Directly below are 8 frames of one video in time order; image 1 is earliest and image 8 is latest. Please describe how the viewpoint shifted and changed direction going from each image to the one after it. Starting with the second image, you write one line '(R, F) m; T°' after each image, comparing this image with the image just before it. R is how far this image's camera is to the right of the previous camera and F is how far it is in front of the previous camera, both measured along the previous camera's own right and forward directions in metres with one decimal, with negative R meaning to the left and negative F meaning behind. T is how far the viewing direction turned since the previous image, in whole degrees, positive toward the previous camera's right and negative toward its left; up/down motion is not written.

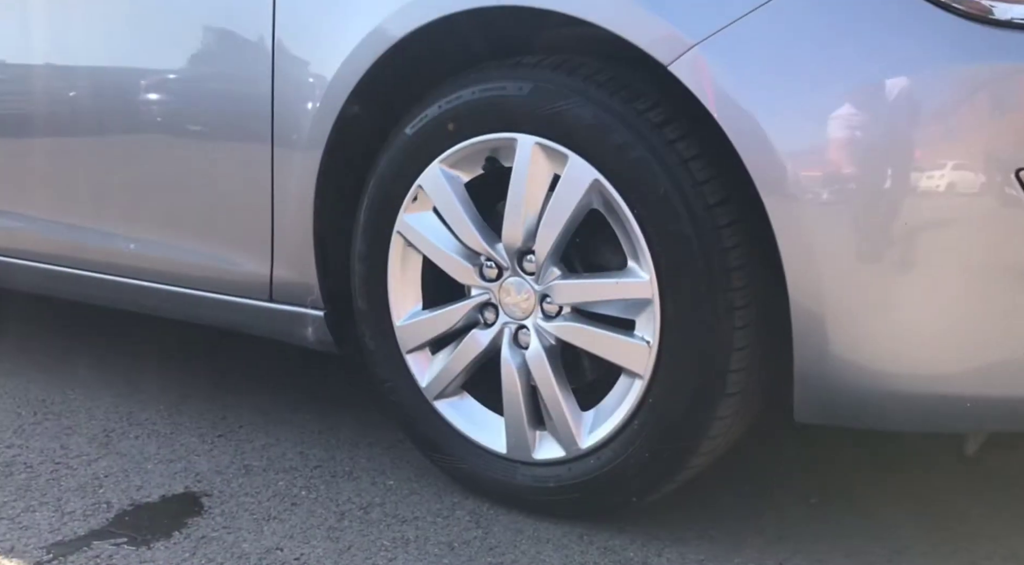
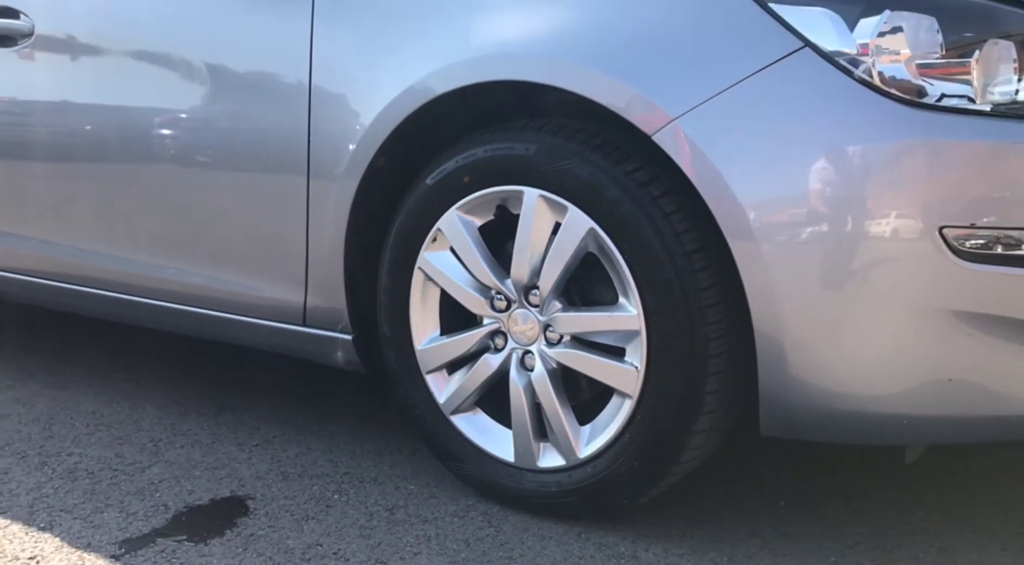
(0.0, -0.3) m; 0°
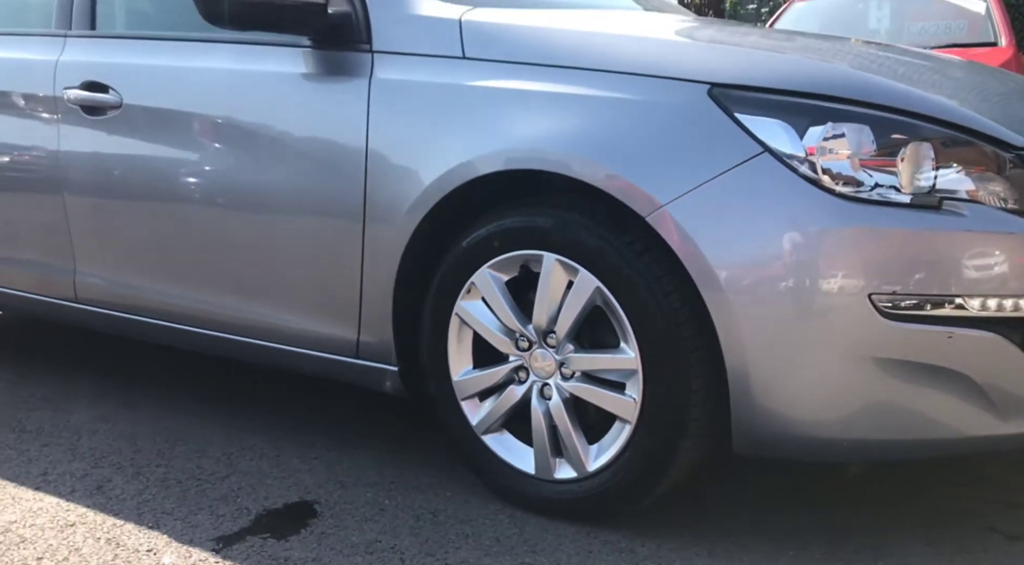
(0.0, -0.4) m; 0°
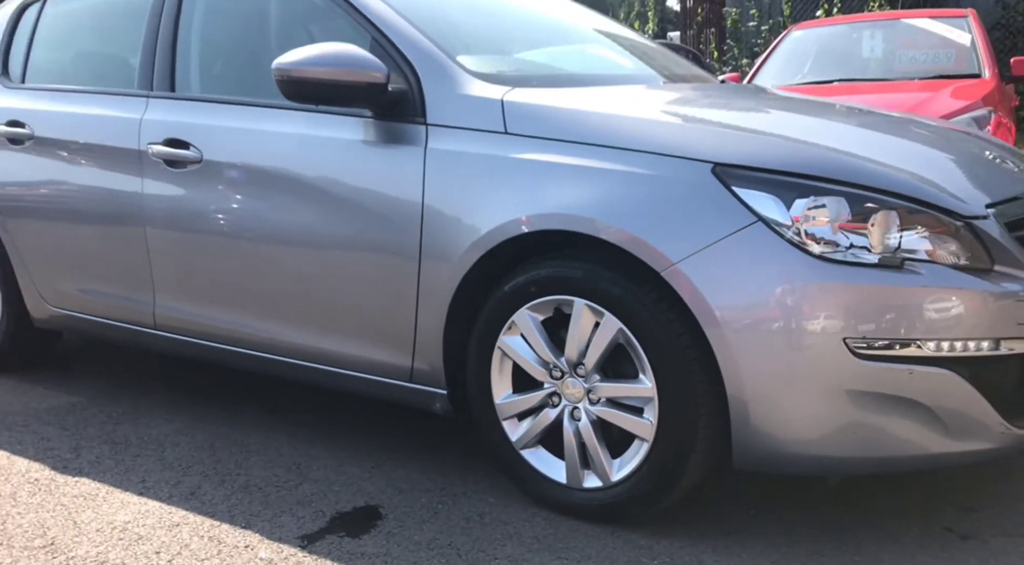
(-0.1, -0.4) m; 0°
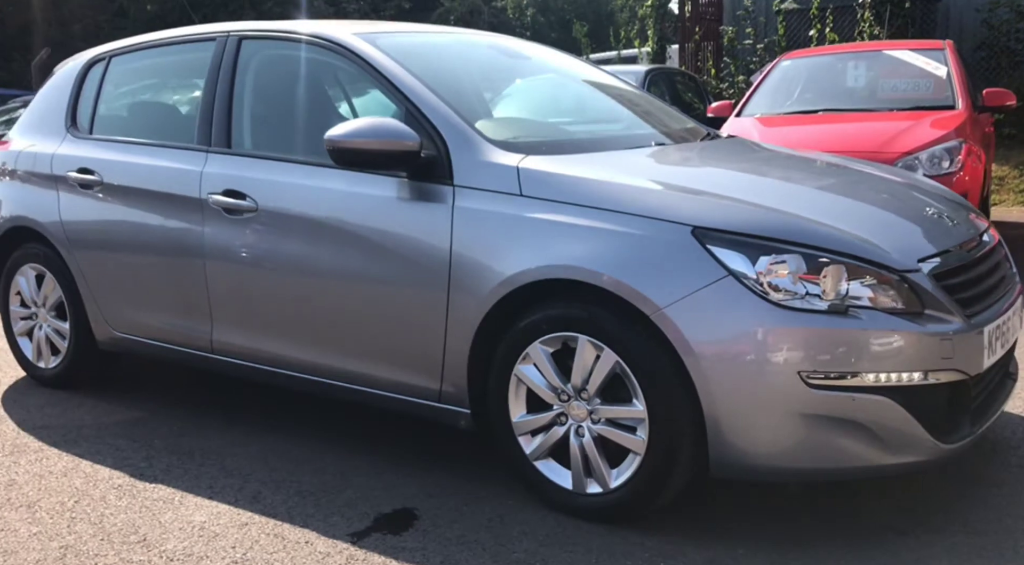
(0.0, -0.5) m; 0°
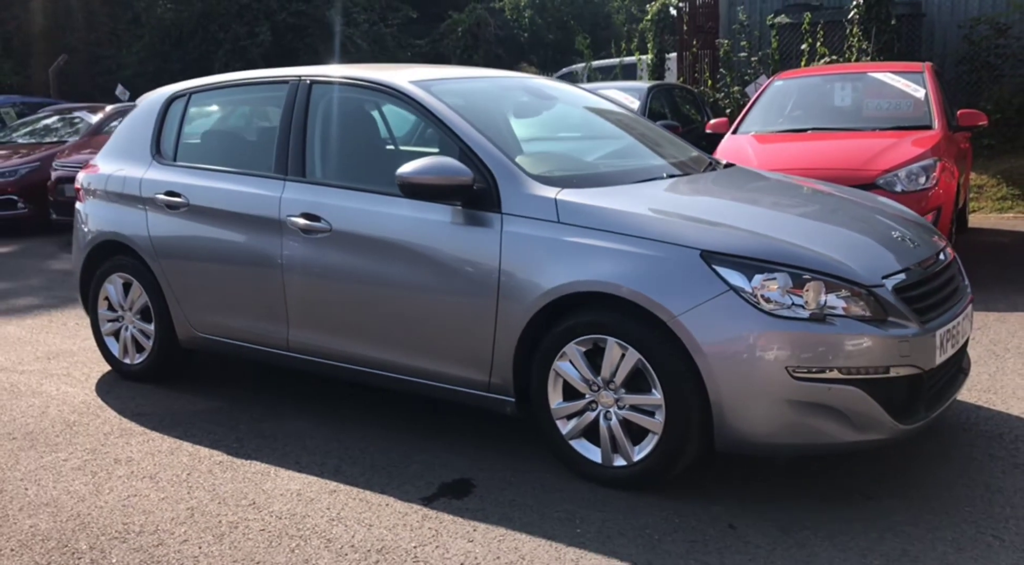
(-0.2, -0.7) m; 0°
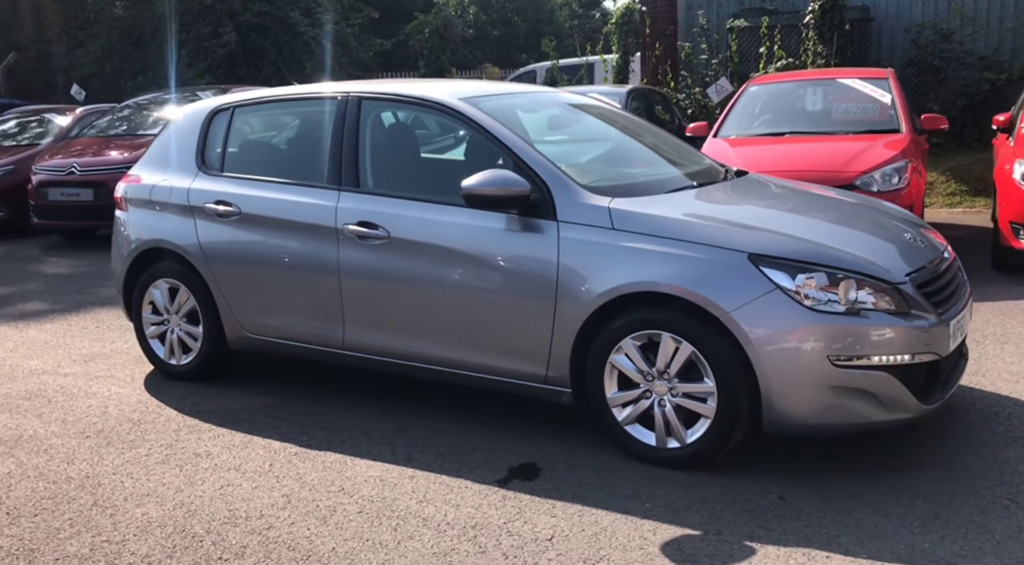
(-0.5, -0.4) m; +4°
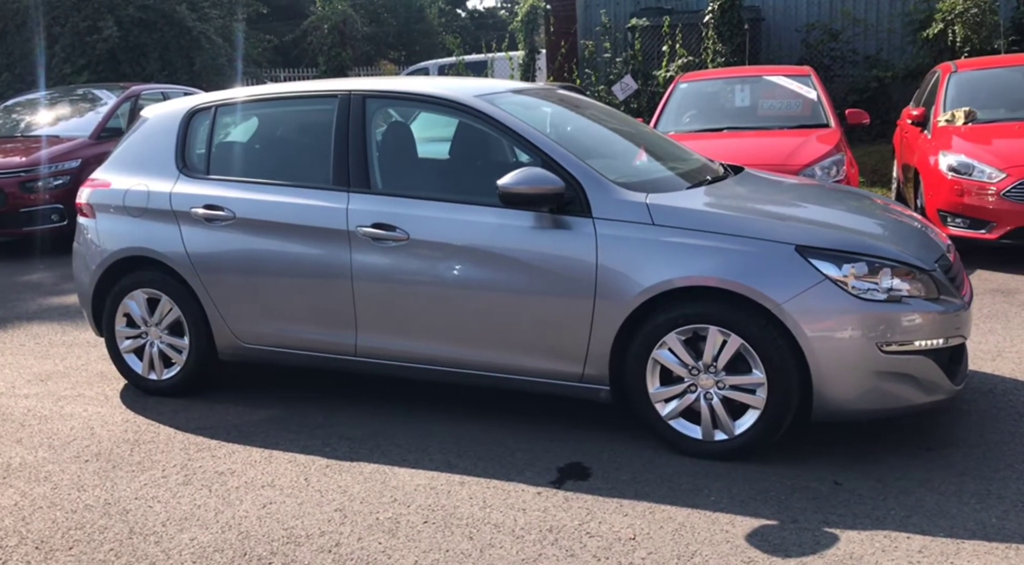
(-0.8, +0.1) m; +8°
